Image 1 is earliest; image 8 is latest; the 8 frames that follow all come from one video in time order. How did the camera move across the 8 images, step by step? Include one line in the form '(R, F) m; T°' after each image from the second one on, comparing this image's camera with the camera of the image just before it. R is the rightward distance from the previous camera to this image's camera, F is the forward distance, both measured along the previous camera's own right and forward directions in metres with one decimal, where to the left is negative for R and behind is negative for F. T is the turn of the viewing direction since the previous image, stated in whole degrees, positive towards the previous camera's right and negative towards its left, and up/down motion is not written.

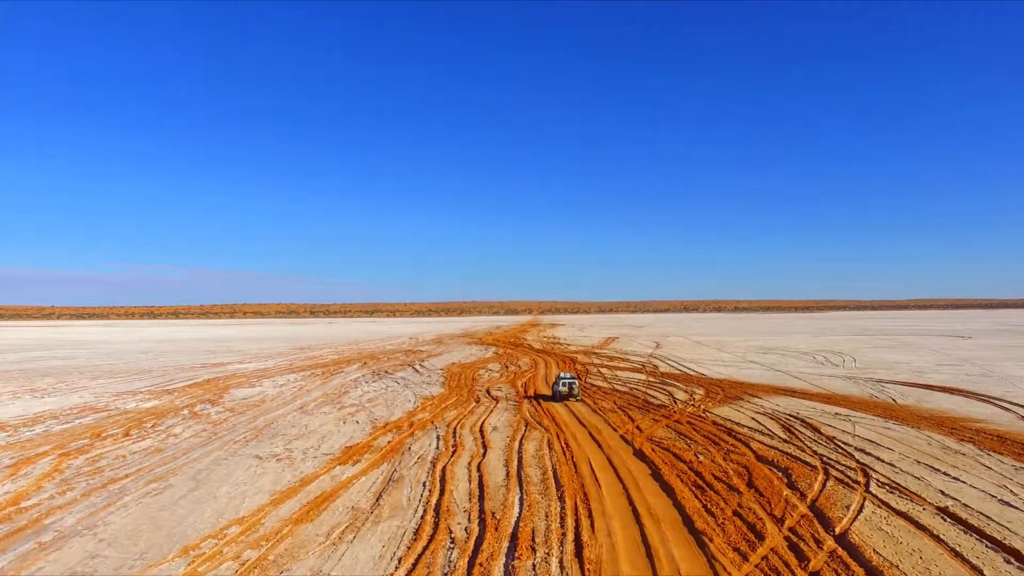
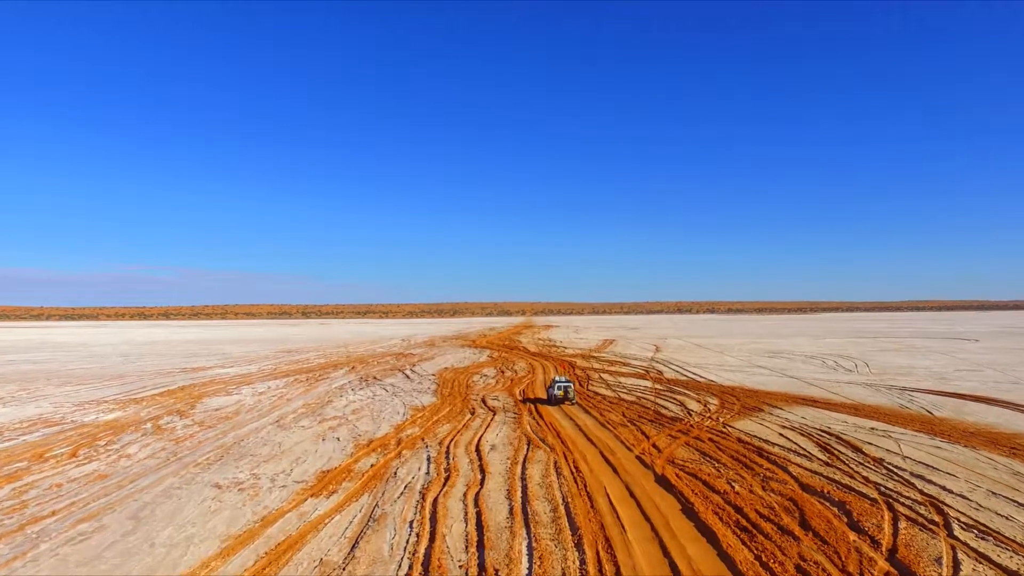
(-0.1, +1.6) m; 0°
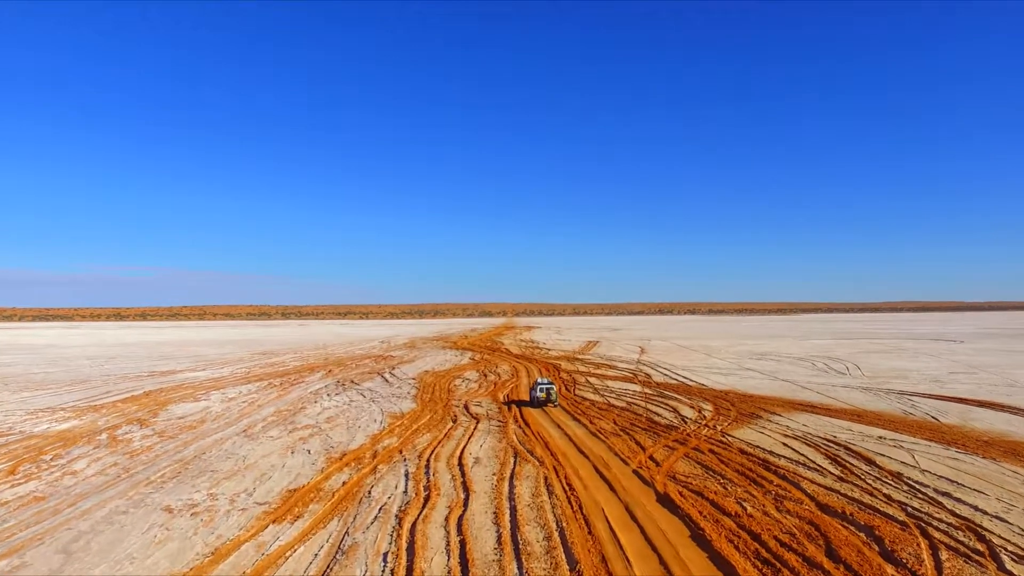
(-0.1, +1.0) m; +1°
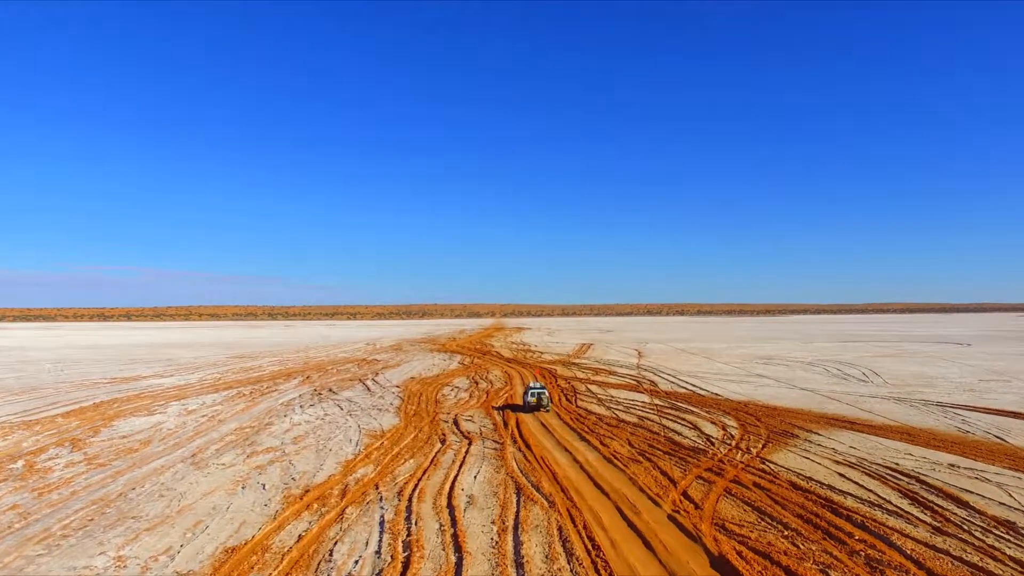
(-0.2, +2.2) m; +1°
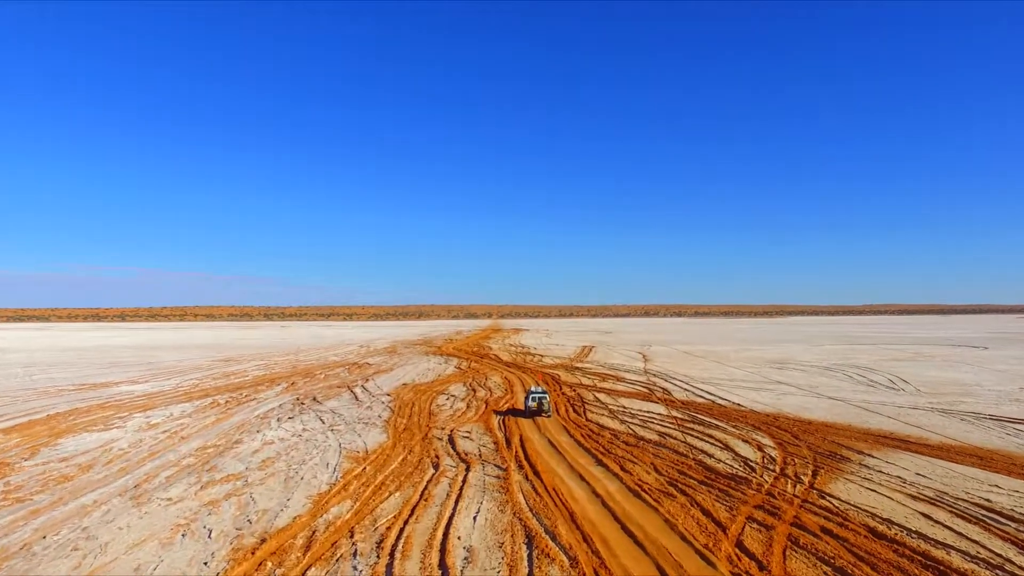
(-0.1, +2.0) m; 0°
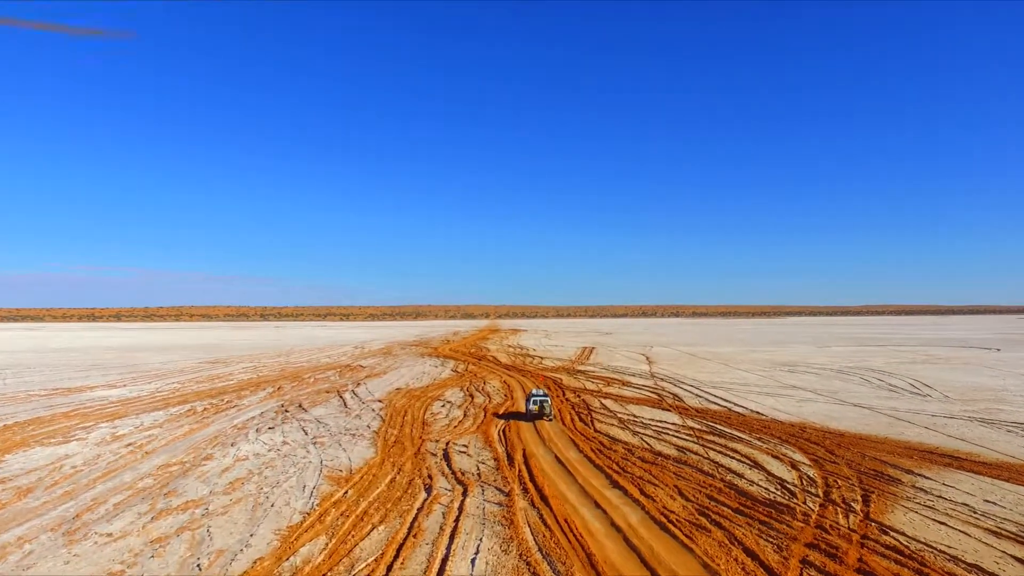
(-0.1, +1.5) m; 0°
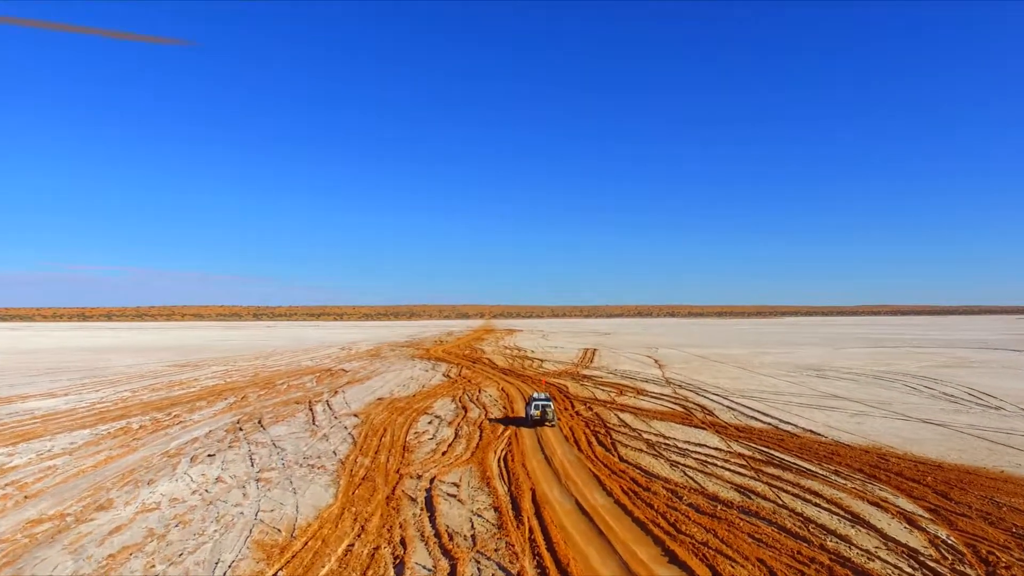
(-0.1, +3.3) m; 0°
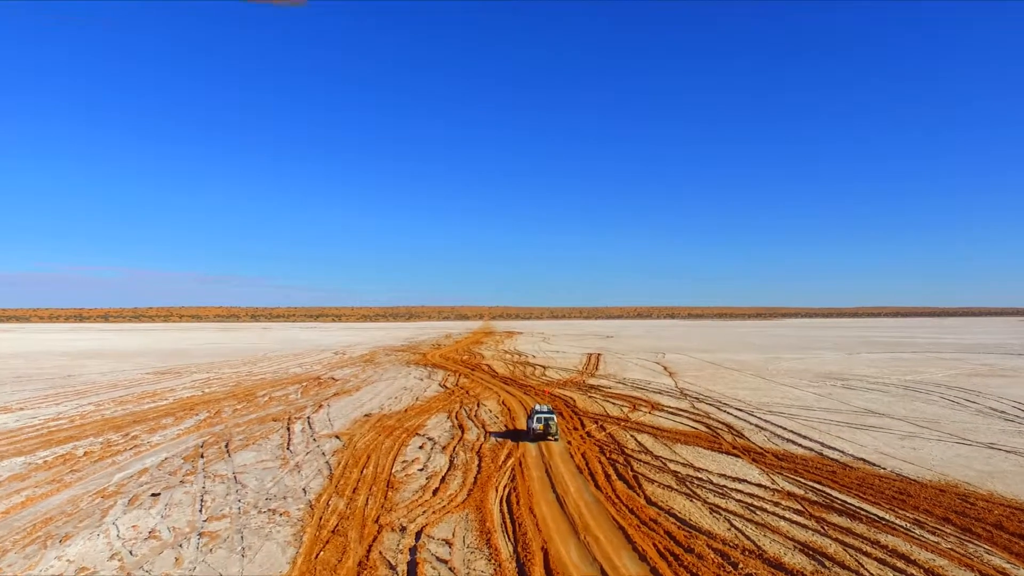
(-0.1, +2.1) m; 0°
